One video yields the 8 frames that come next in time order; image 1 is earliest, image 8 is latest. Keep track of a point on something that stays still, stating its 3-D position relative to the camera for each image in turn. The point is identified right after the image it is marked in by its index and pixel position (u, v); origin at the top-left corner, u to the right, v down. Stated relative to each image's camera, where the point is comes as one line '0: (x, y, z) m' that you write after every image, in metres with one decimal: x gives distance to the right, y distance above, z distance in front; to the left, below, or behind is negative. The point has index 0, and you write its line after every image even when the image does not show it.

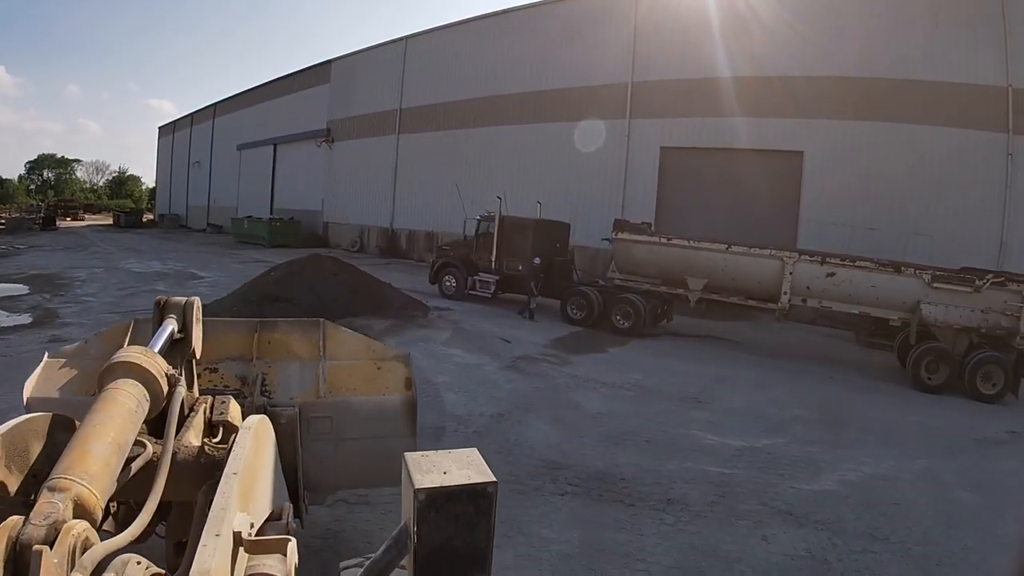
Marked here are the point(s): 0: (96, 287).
0: (-8.8, +0.1, +13.0) m
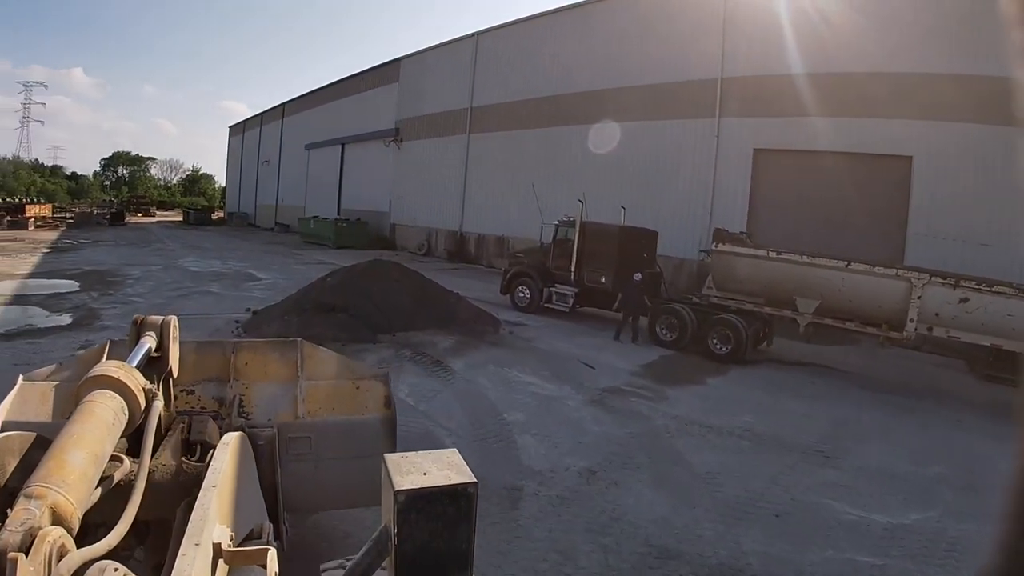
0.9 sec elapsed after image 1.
0: (-7.1, 0.0, +12.0) m
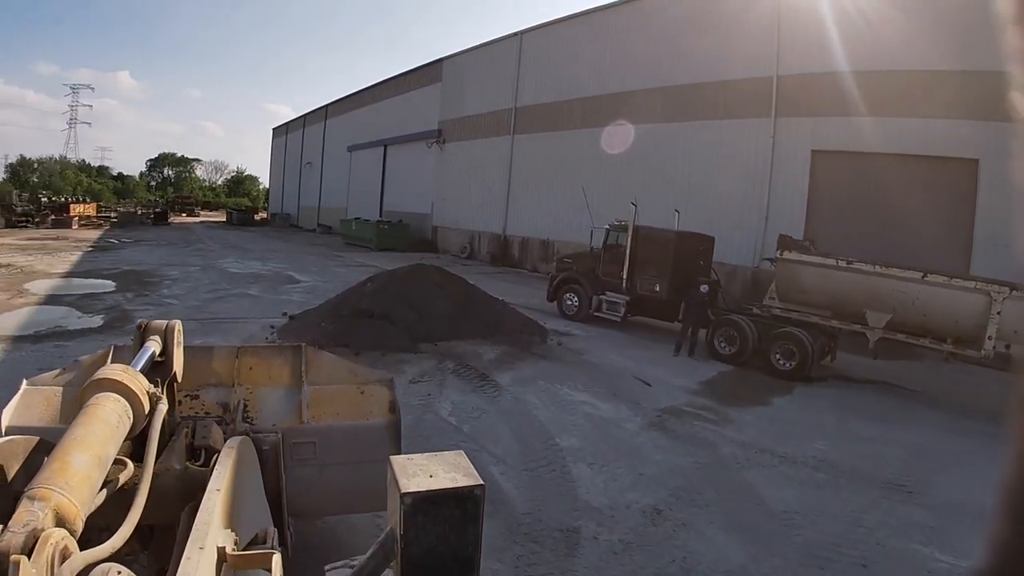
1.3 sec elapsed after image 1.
0: (-6.2, 0.0, +11.6) m
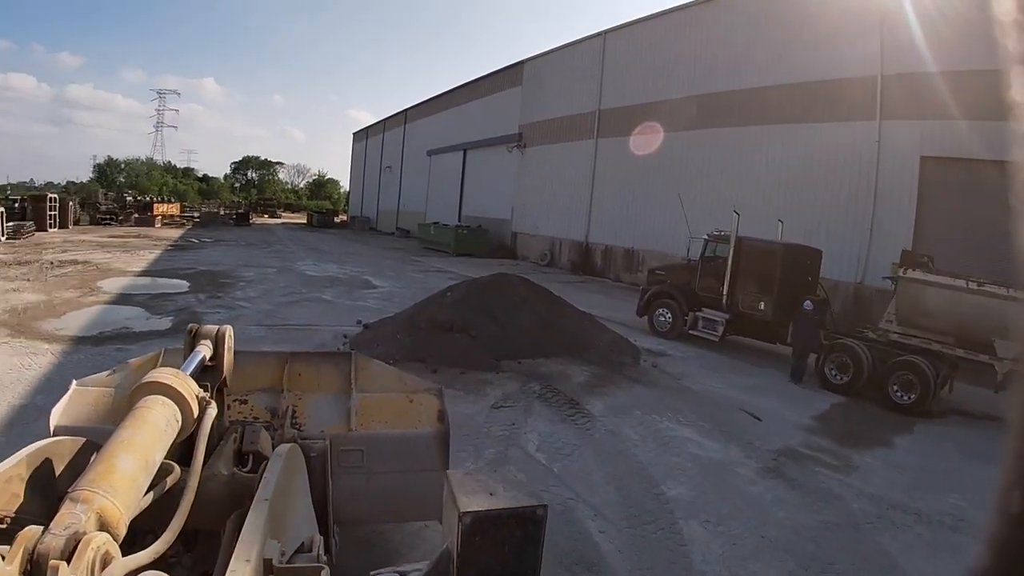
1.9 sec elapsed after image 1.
0: (-4.6, 0.0, +11.2) m
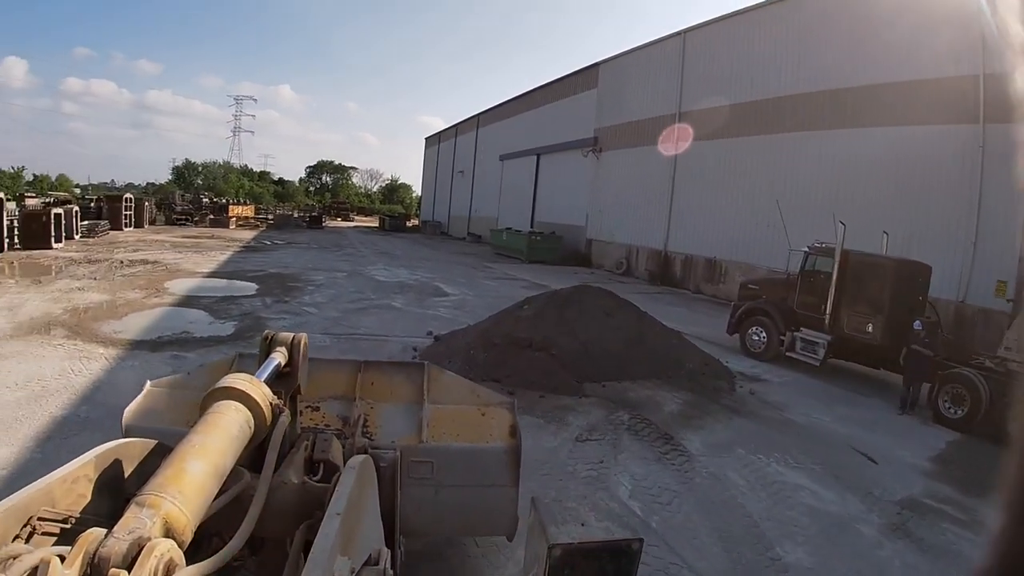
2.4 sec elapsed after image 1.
0: (-3.3, -0.1, +10.8) m
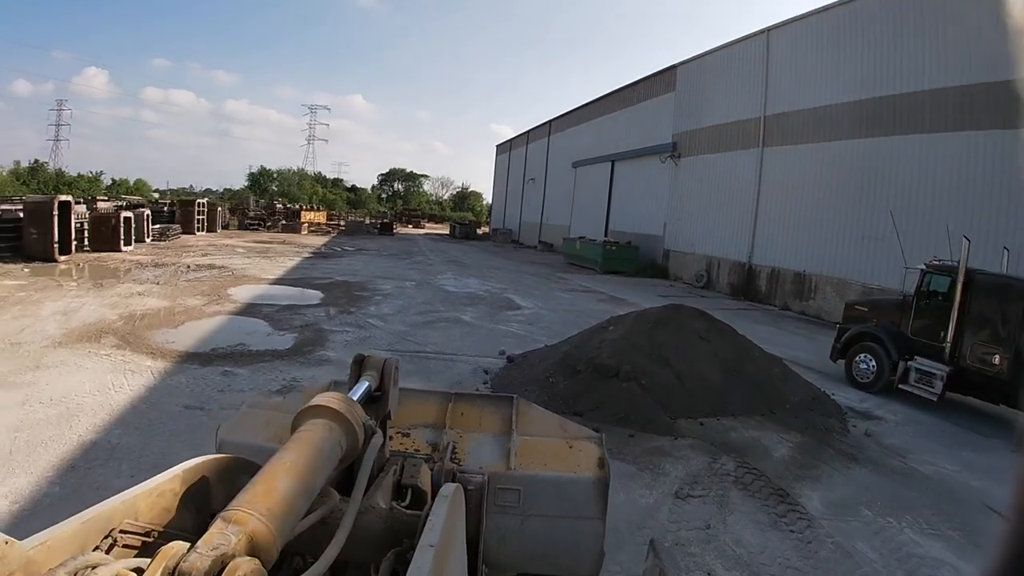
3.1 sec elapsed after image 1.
0: (-2.1, -0.2, +10.3) m
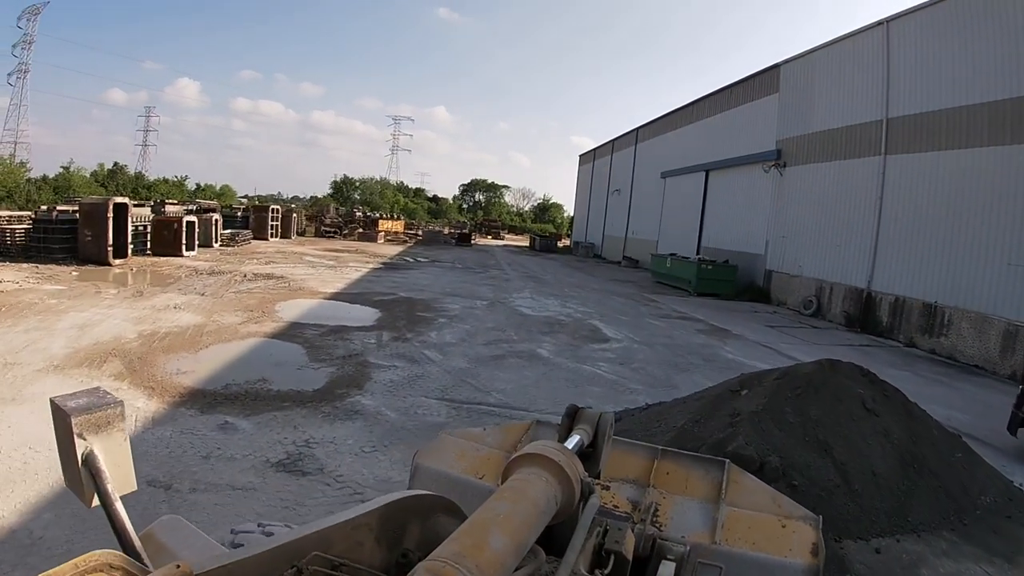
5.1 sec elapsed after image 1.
0: (-0.8, -0.5, +9.2) m
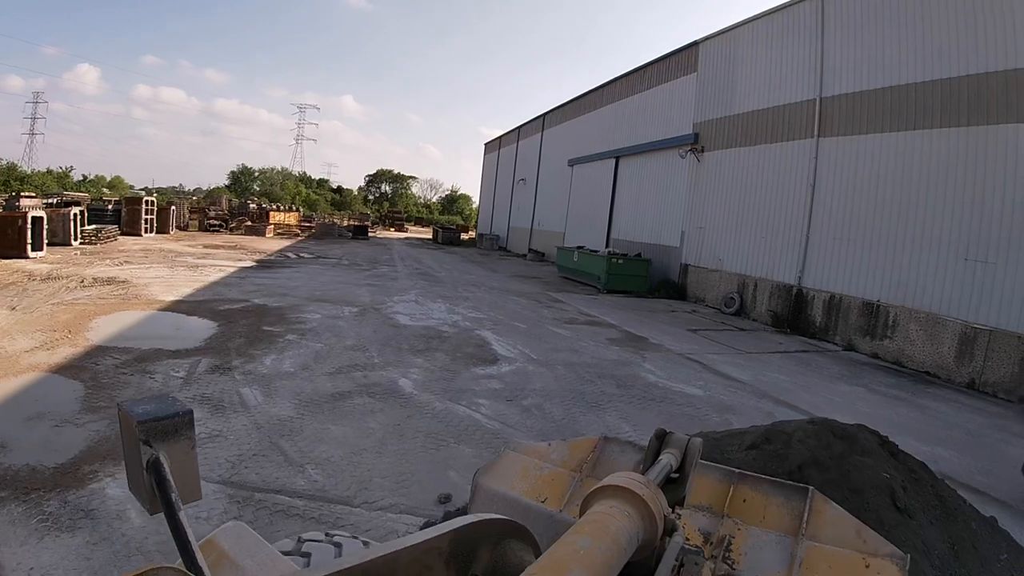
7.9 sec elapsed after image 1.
0: (-2.3, -0.6, +7.8) m
